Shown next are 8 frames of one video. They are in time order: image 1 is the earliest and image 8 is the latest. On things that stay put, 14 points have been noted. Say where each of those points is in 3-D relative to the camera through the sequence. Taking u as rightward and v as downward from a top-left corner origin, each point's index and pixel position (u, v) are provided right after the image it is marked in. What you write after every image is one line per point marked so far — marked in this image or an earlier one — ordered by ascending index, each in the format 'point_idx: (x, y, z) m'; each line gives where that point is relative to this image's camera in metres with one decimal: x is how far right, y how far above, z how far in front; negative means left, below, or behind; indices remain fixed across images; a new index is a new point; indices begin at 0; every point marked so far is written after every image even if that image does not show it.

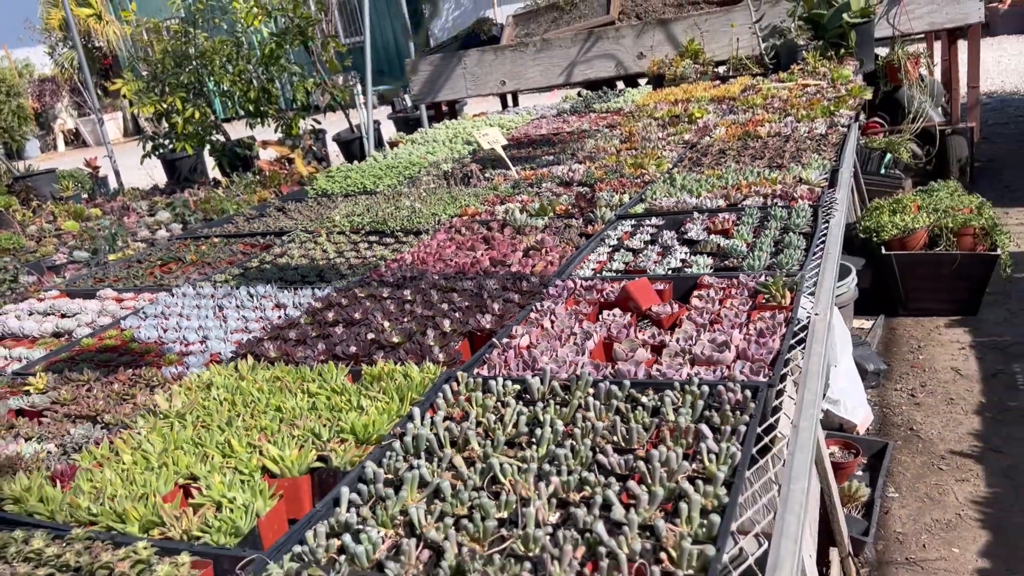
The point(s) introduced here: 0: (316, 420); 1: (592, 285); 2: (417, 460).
0: (-0.8, -0.5, +3.3) m
1: (+0.4, 0.0, +4.4) m
2: (-0.3, -0.6, +2.9) m
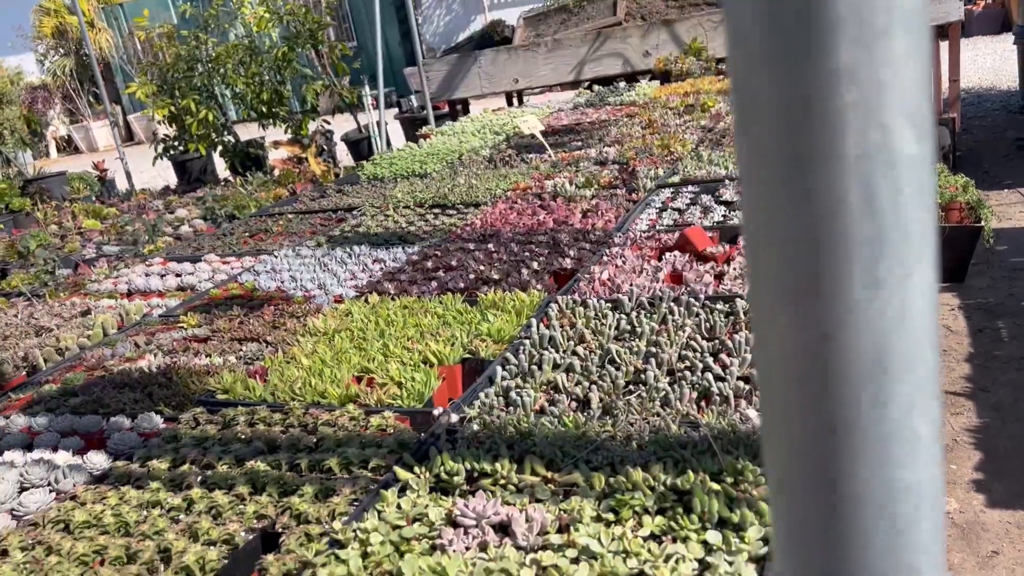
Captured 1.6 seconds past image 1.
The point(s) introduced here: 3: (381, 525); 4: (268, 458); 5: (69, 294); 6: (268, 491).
0: (-0.3, -0.2, +4.1) m
1: (+0.9, +0.3, +5.2) m
2: (+0.2, -0.3, +3.8) m
3: (-0.4, -0.7, +2.6) m
4: (-0.9, -0.6, +3.2) m
5: (-3.3, 0.0, +6.0) m
6: (-0.9, -0.7, +3.0) m
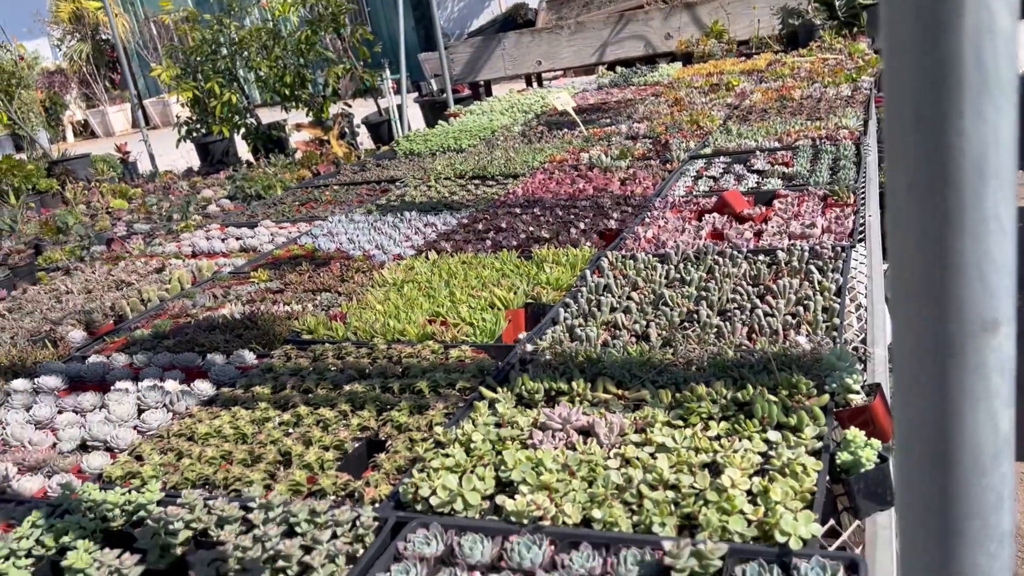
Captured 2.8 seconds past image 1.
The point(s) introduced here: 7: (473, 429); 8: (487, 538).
0: (0.0, 0.0, +4.5) m
1: (+1.2, +0.6, +5.6) m
2: (+0.5, 0.0, +4.1) m
3: (-0.1, -0.5, +2.9) m
4: (-0.6, -0.4, +3.6) m
5: (-2.9, +0.3, +6.4) m
6: (-0.6, -0.5, +3.3) m
7: (-0.1, -0.5, +2.9) m
8: (-0.1, -0.7, +2.4) m
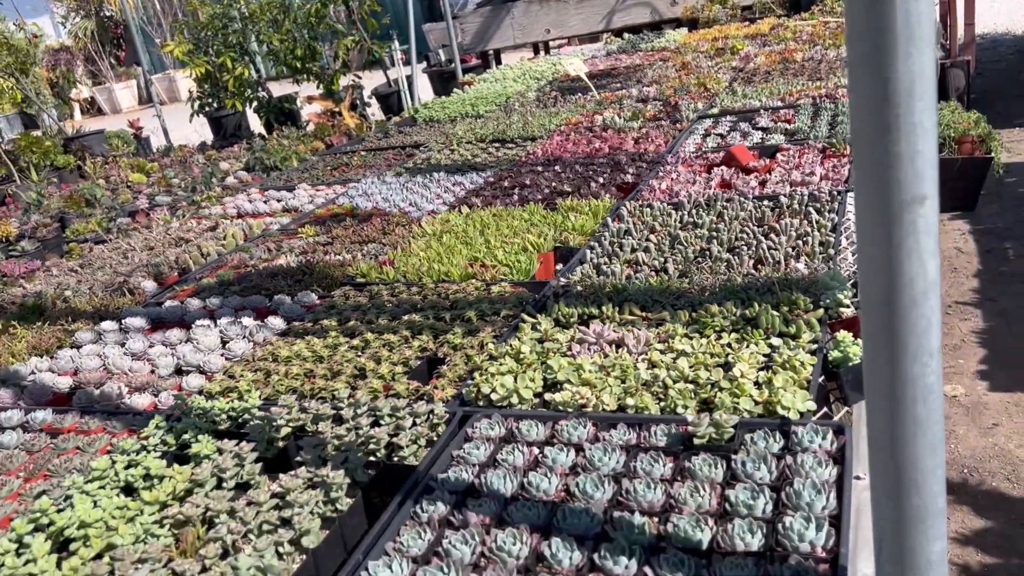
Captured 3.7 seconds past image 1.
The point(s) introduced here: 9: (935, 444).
0: (+0.2, +0.4, +5.0) m
1: (+1.4, +1.0, +6.0) m
2: (+0.6, +0.3, +4.6) m
3: (+0.1, -0.2, +3.4) m
4: (-0.5, -0.1, +4.1) m
5: (-2.8, +0.6, +6.9) m
6: (-0.4, -0.2, +3.8) m
7: (0.0, -0.2, +3.5) m
8: (+0.1, -0.5, +2.9) m
9: (+0.9, -0.3, +1.7) m
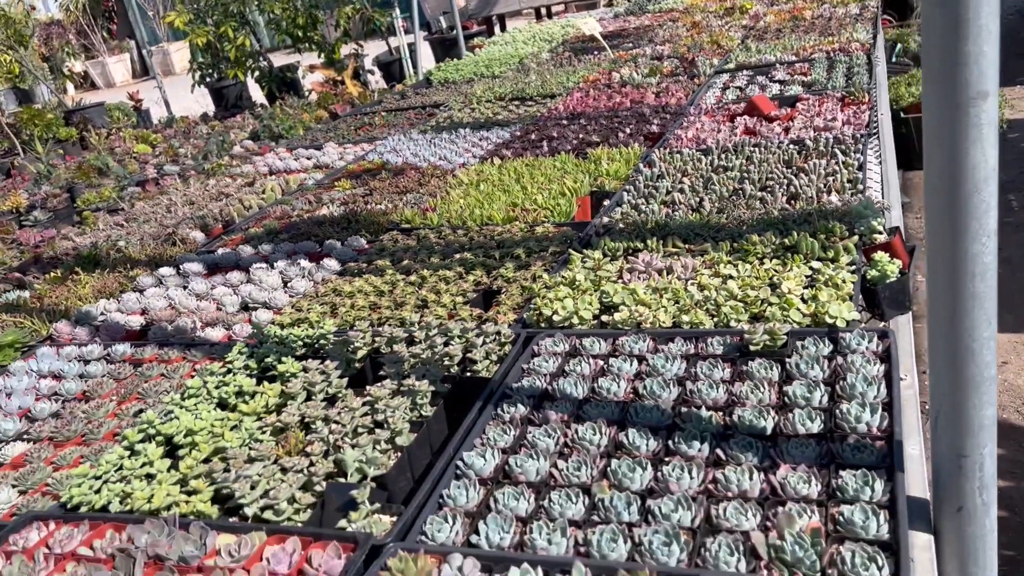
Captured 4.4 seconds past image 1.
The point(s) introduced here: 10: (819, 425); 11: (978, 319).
0: (+0.4, +0.7, +5.2) m
1: (+1.6, +1.4, +6.2) m
2: (+0.9, +0.6, +4.8) m
3: (+0.3, +0.1, +3.7) m
4: (-0.2, +0.2, +4.3) m
5: (-2.6, +1.0, +7.1) m
6: (-0.2, +0.1, +4.1) m
7: (+0.3, +0.1, +3.7) m
8: (+0.3, -0.2, +3.2) m
9: (+1.1, -0.1, +2.0) m
10: (+0.9, -0.4, +2.4) m
11: (+1.1, -0.1, +1.9) m
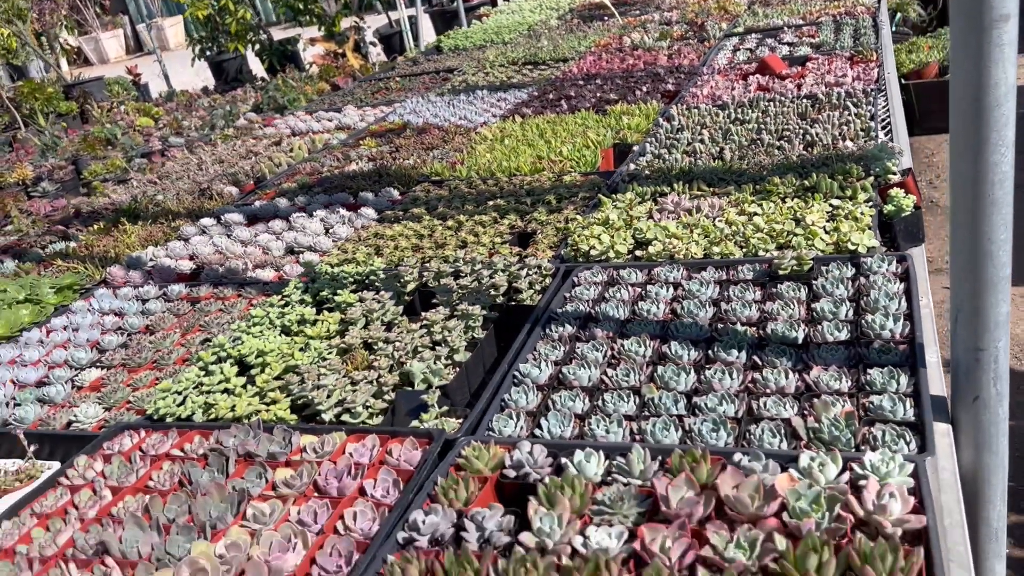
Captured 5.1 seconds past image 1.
0: (+0.6, +1.0, +5.4) m
1: (+1.7, +1.7, +6.4) m
2: (+1.0, +1.0, +5.0) m
3: (+0.5, +0.3, +3.9) m
4: (-0.1, +0.5, +4.5) m
5: (-2.4, +1.3, +7.3) m
6: (0.0, +0.4, +4.3) m
7: (+0.4, +0.3, +3.9) m
8: (+0.5, +0.1, +3.4) m
9: (+1.3, +0.2, +2.2) m
10: (+1.1, -0.1, +2.7) m
11: (+1.3, +0.2, +2.2) m
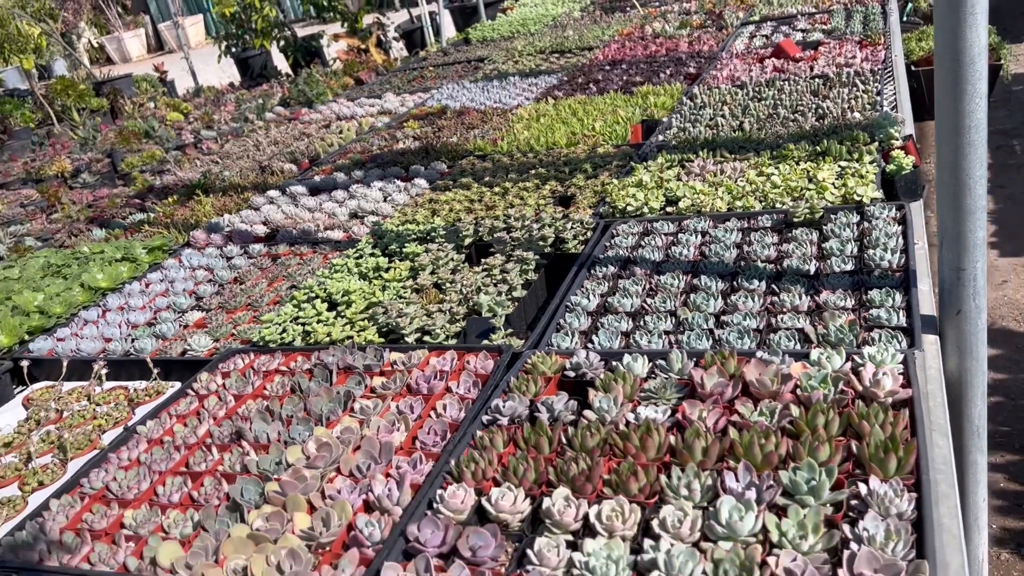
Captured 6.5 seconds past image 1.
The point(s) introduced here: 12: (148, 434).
0: (+0.8, +1.3, +5.9) m
1: (+2.0, +2.0, +6.9) m
2: (+1.3, +1.2, +5.5) m
3: (+0.7, +0.6, +4.4) m
4: (+0.2, +0.7, +5.0) m
5: (-2.1, +1.6, +7.8) m
6: (+0.2, +0.6, +4.8) m
7: (+0.7, +0.6, +4.4) m
8: (+0.7, +0.3, +3.9) m
9: (+1.5, +0.4, +2.7) m
10: (+1.3, +0.1, +3.2) m
11: (+1.5, +0.4, +2.7) m
12: (-1.3, -0.5, +3.0) m
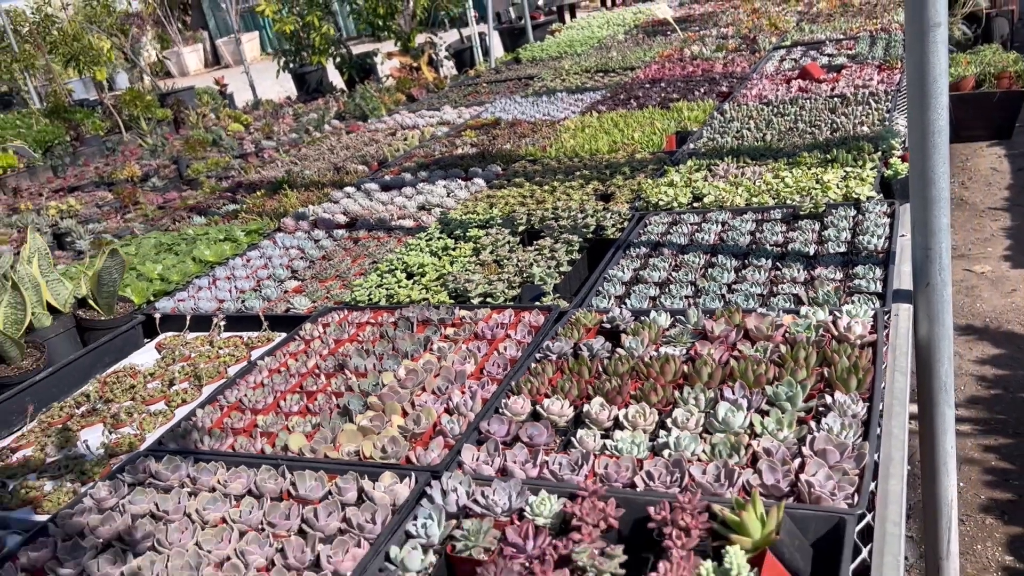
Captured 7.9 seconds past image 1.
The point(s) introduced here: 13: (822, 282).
0: (+1.2, +1.3, +6.6) m
1: (+2.4, +2.0, +7.6) m
2: (+1.6, +1.2, +6.2) m
3: (+1.0, +0.7, +5.1) m
4: (+0.5, +0.8, +5.7) m
5: (-1.7, +1.6, +8.7) m
6: (+0.6, +0.7, +5.5) m
7: (+1.0, +0.7, +5.1) m
8: (+1.0, +0.4, +4.6) m
9: (+1.7, +0.5, +3.3) m
10: (+1.5, +0.2, +3.8) m
11: (+1.7, +0.5, +3.3) m
12: (-1.1, -0.3, +3.8) m
13: (+1.3, 0.0, +3.5) m
